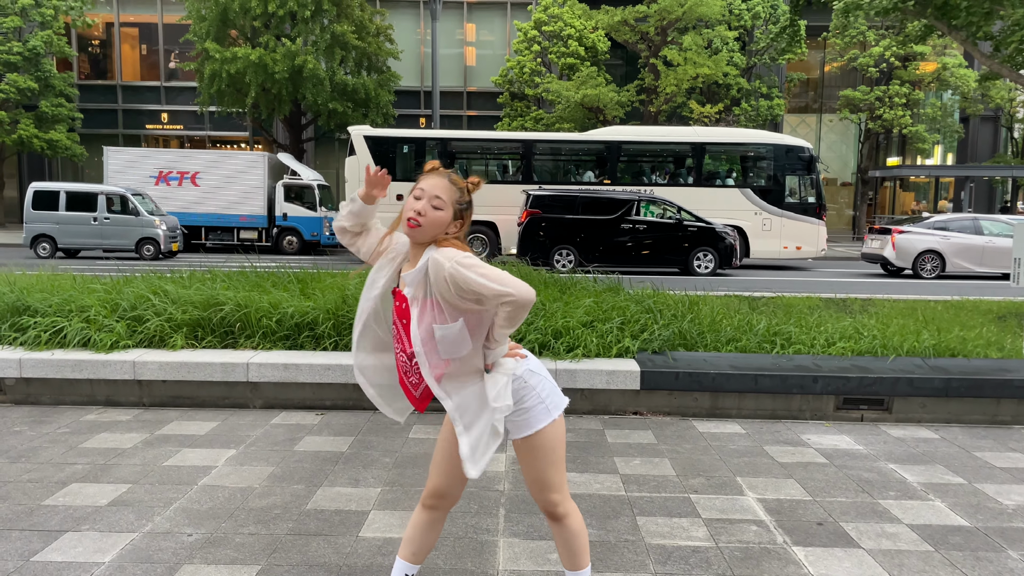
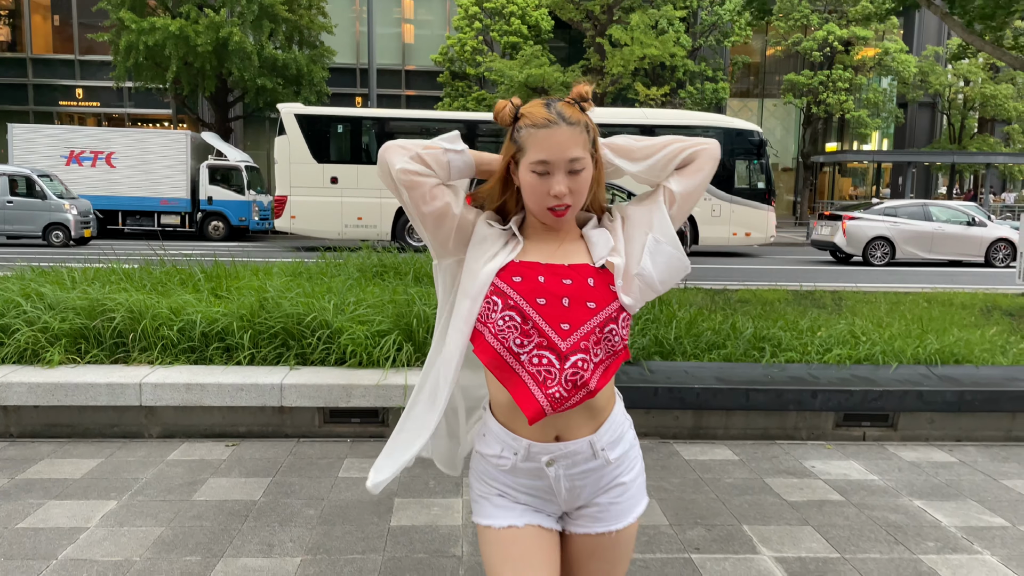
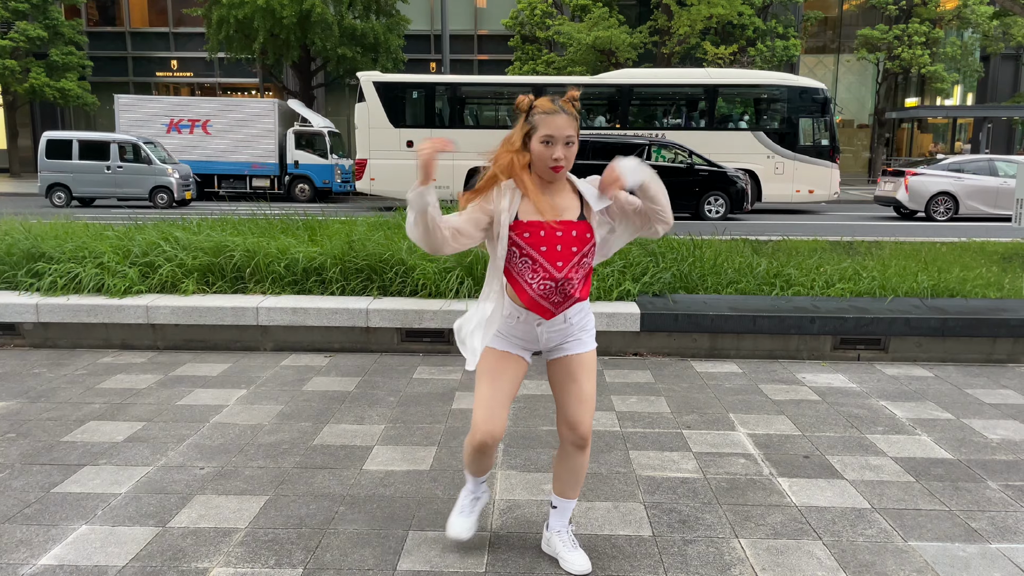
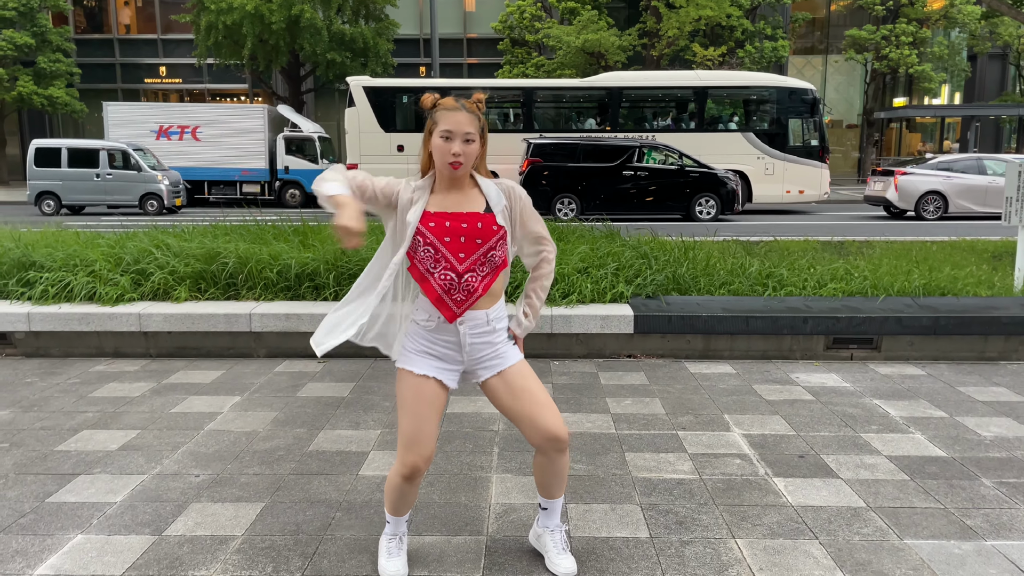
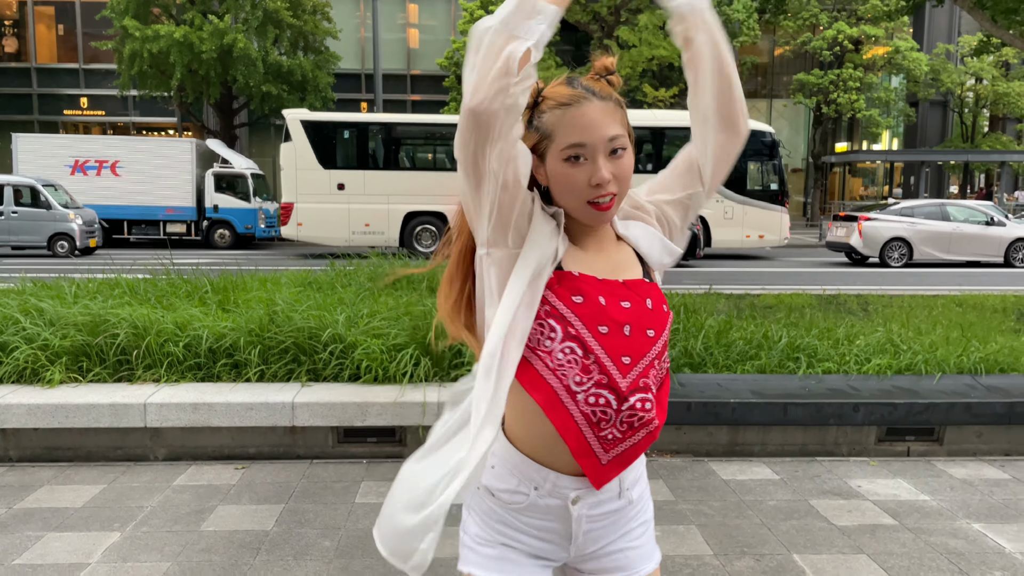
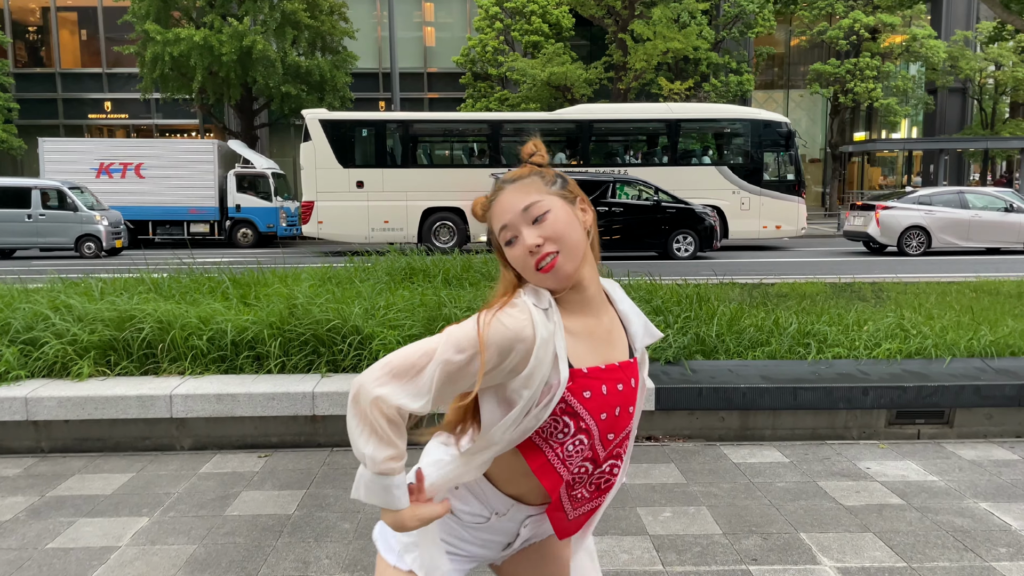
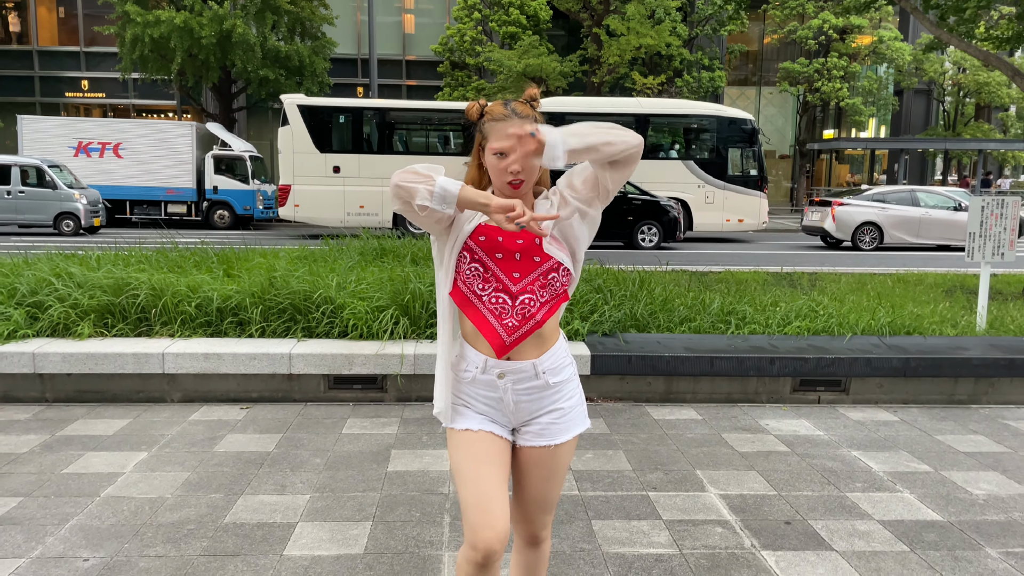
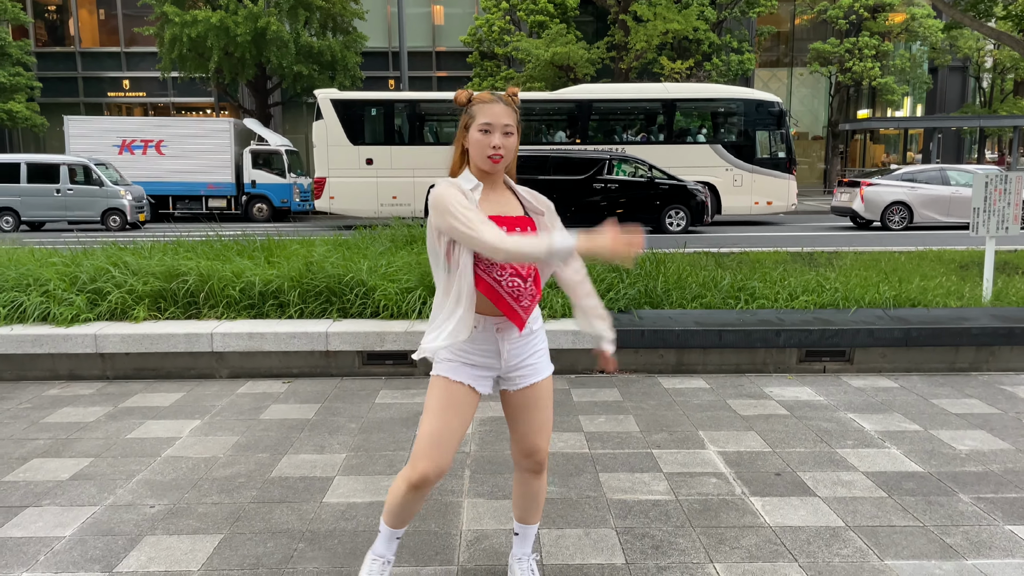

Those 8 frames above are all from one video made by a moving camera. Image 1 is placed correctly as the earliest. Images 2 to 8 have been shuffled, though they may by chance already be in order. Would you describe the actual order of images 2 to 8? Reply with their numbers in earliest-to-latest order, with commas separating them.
6, 5, 2, 7, 8, 4, 3
